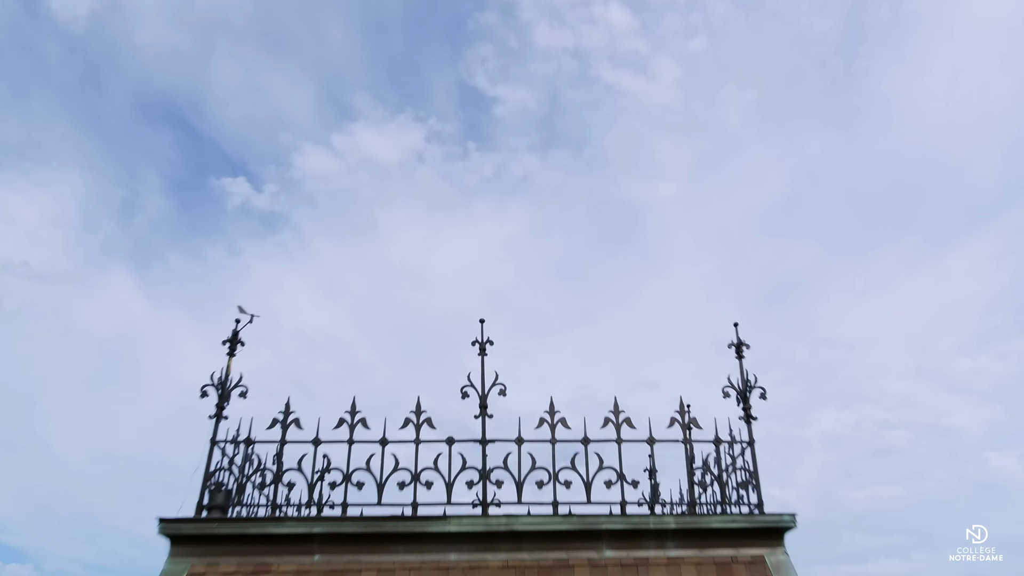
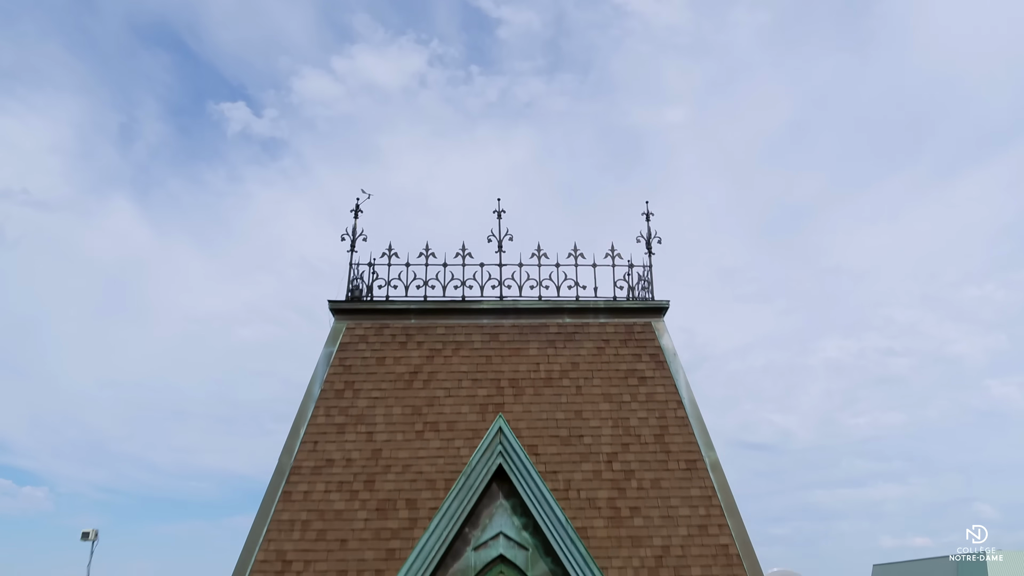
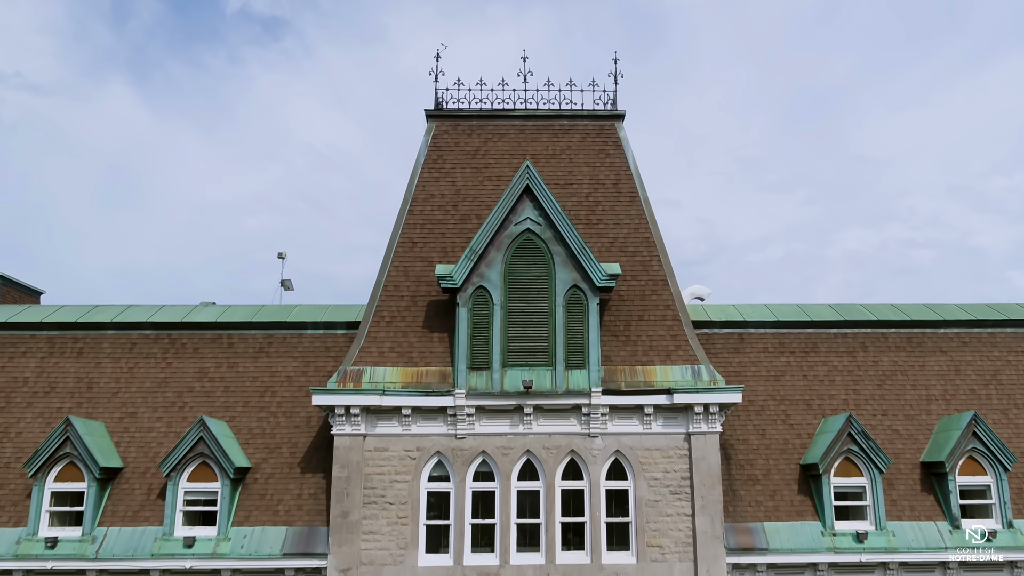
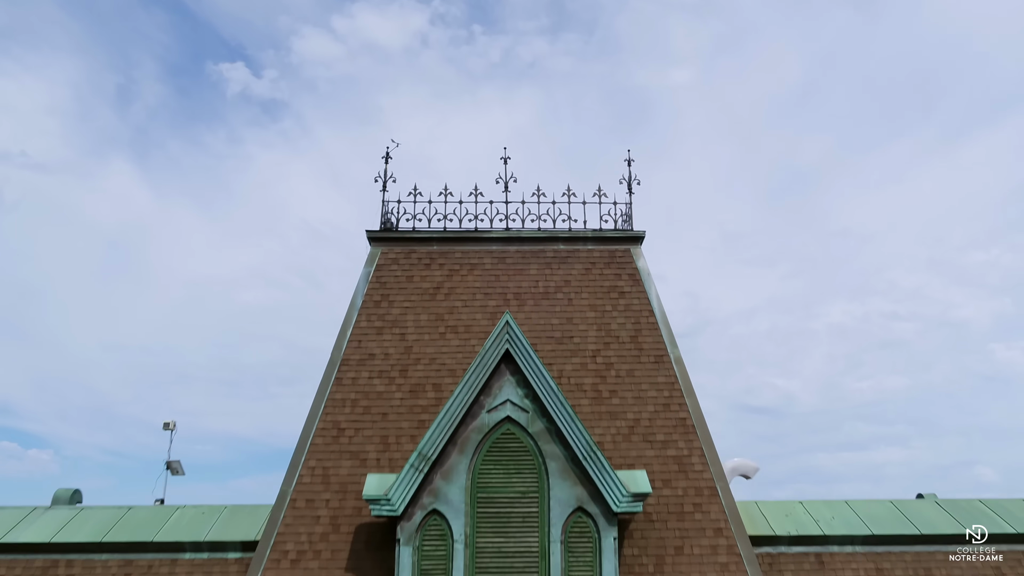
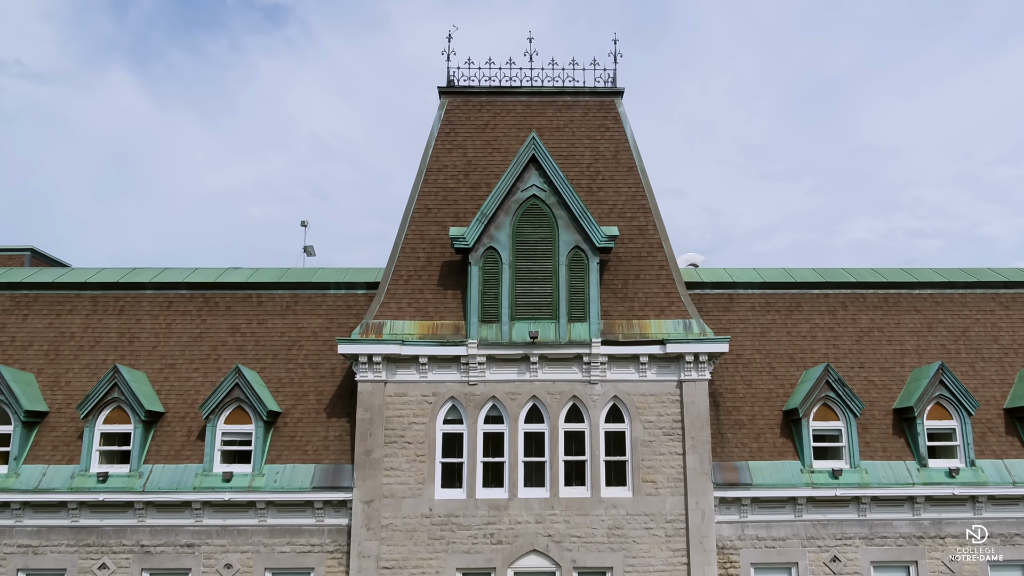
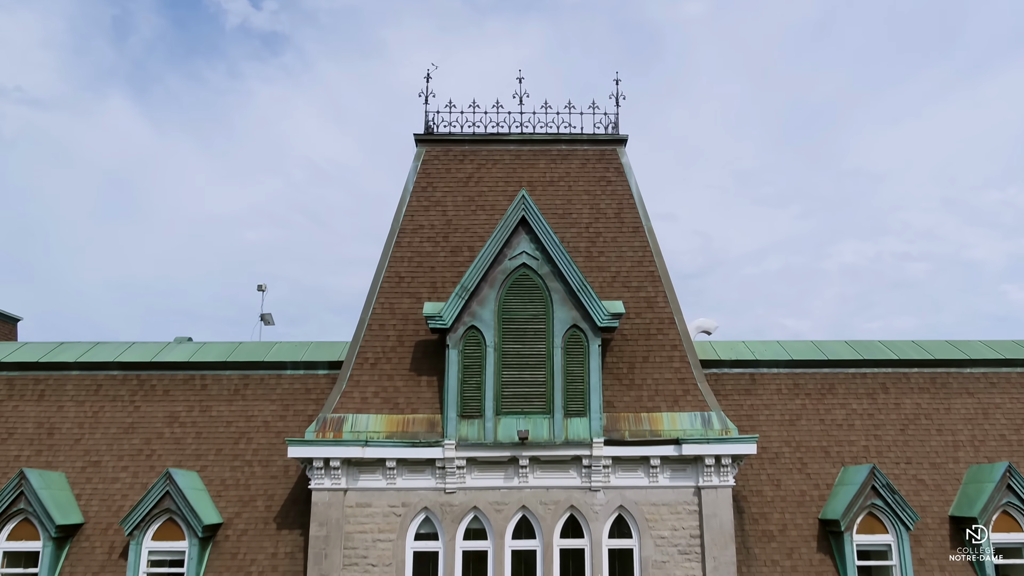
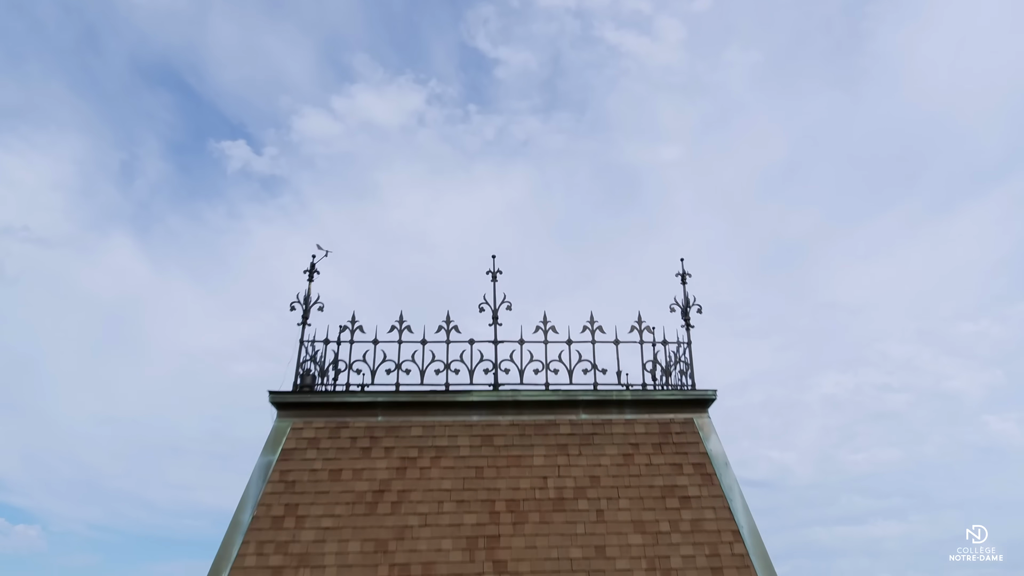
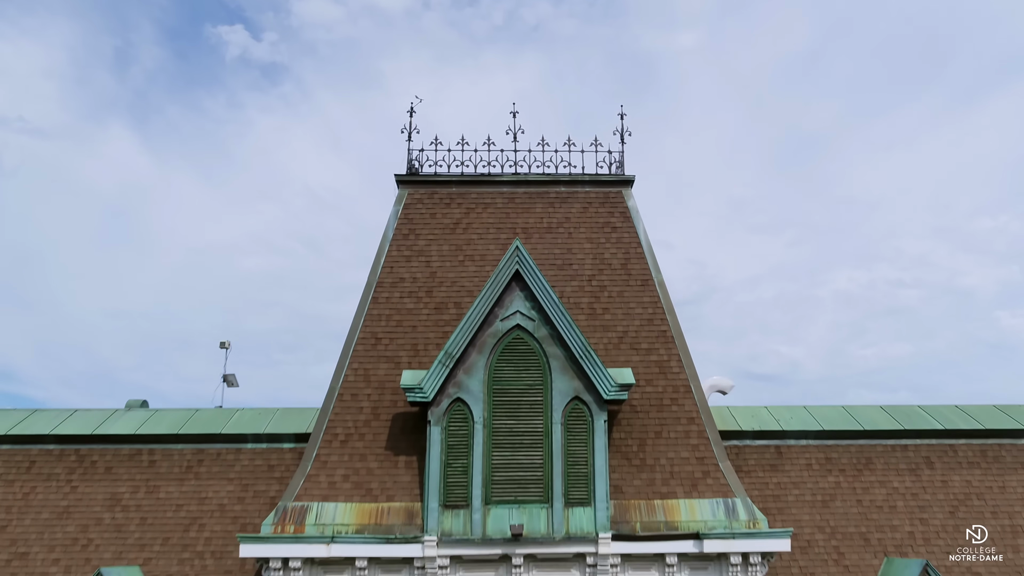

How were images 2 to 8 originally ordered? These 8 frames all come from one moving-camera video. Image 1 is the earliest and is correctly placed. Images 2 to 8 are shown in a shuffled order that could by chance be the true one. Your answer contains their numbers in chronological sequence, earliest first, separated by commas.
7, 2, 4, 8, 6, 3, 5
